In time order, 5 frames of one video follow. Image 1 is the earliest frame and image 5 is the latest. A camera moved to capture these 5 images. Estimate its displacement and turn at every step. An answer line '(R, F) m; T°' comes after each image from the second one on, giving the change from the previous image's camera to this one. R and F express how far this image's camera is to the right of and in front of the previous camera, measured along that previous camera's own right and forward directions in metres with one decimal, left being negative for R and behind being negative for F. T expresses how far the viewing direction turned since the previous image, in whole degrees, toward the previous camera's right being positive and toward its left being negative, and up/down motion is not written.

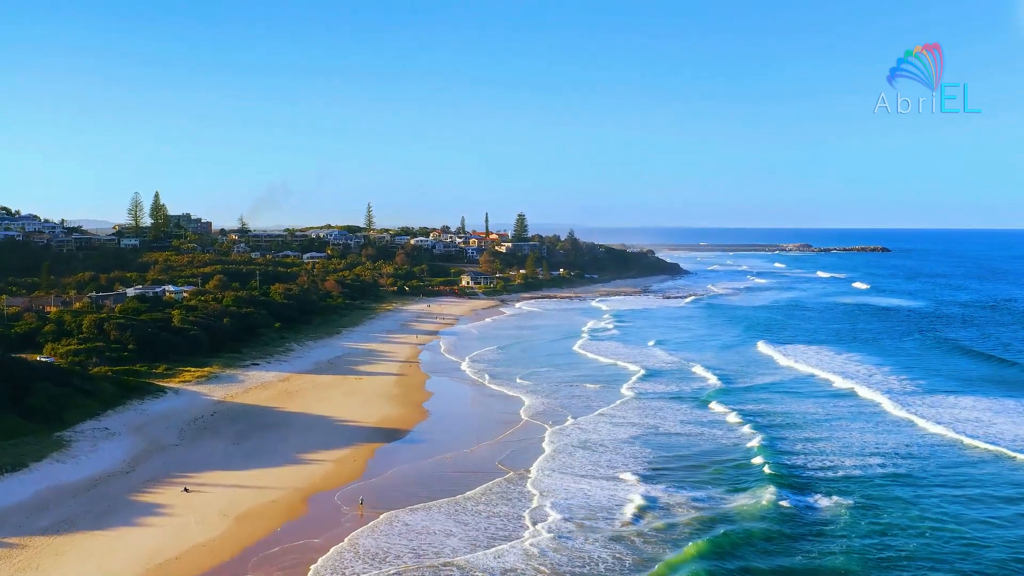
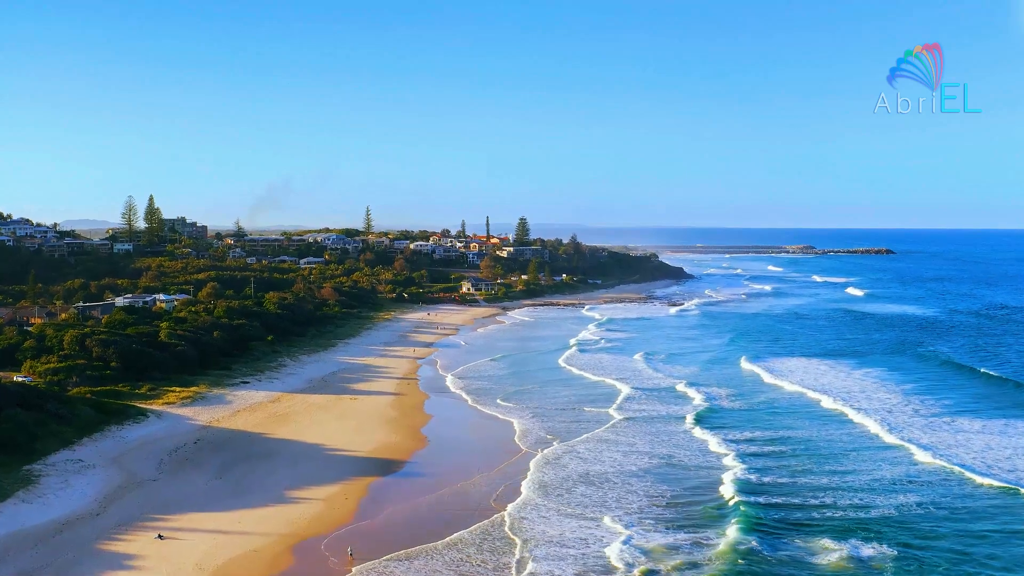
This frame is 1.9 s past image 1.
(-0.1, +1.6) m; 0°
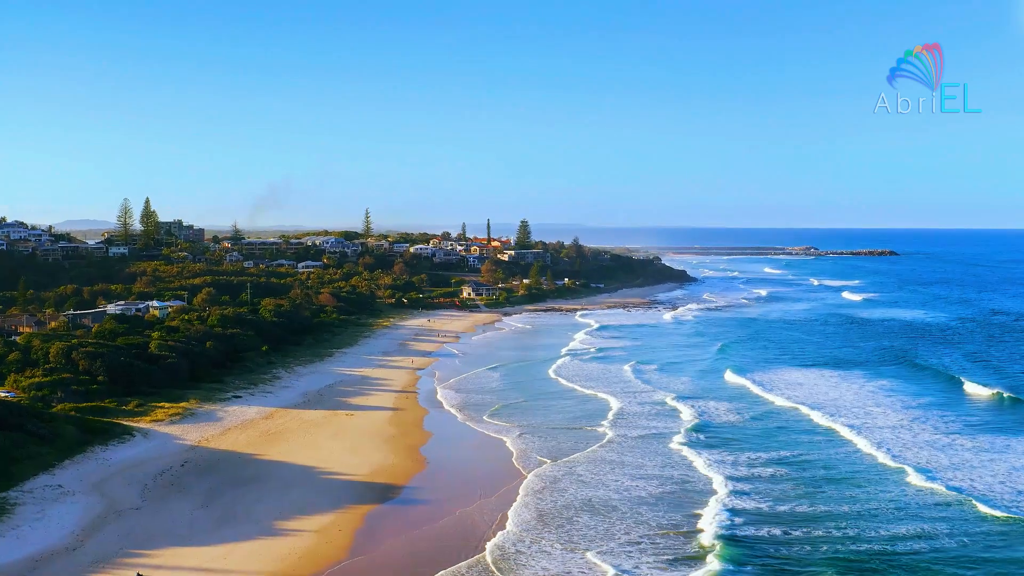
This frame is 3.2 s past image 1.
(-0.1, +1.1) m; 0°
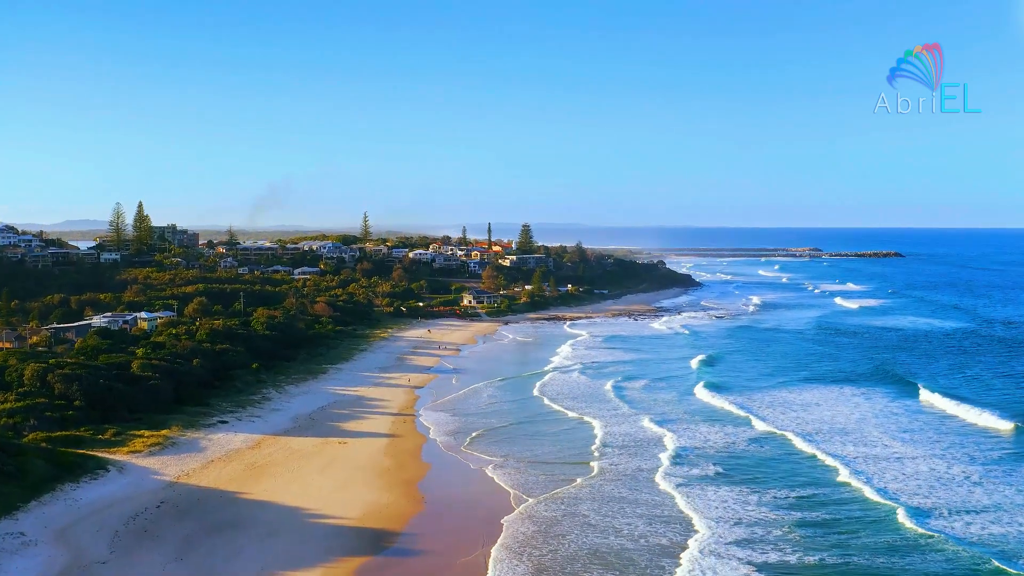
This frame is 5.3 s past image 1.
(-0.1, +1.8) m; 0°
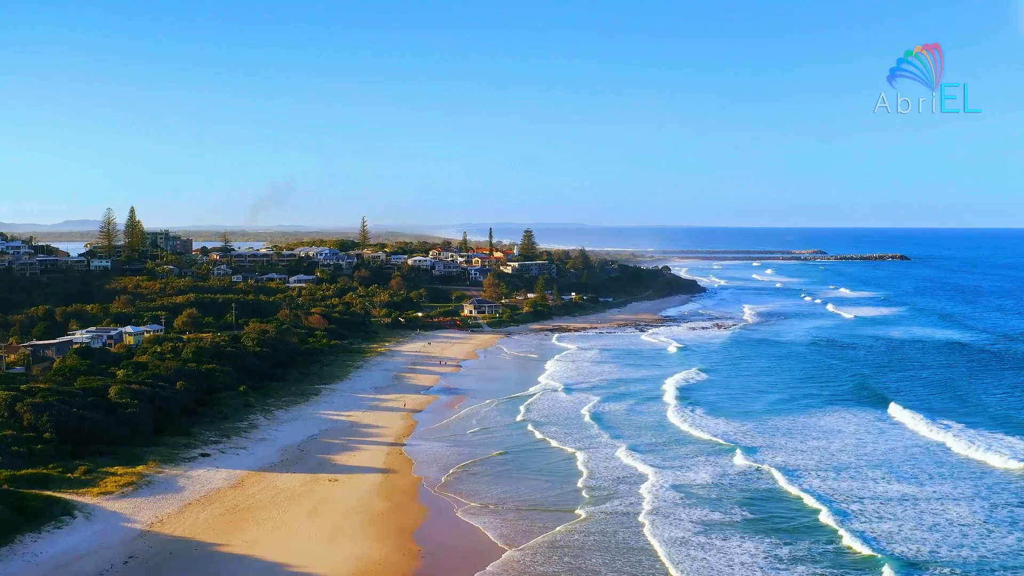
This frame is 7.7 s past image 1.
(-0.1, +2.0) m; 0°
